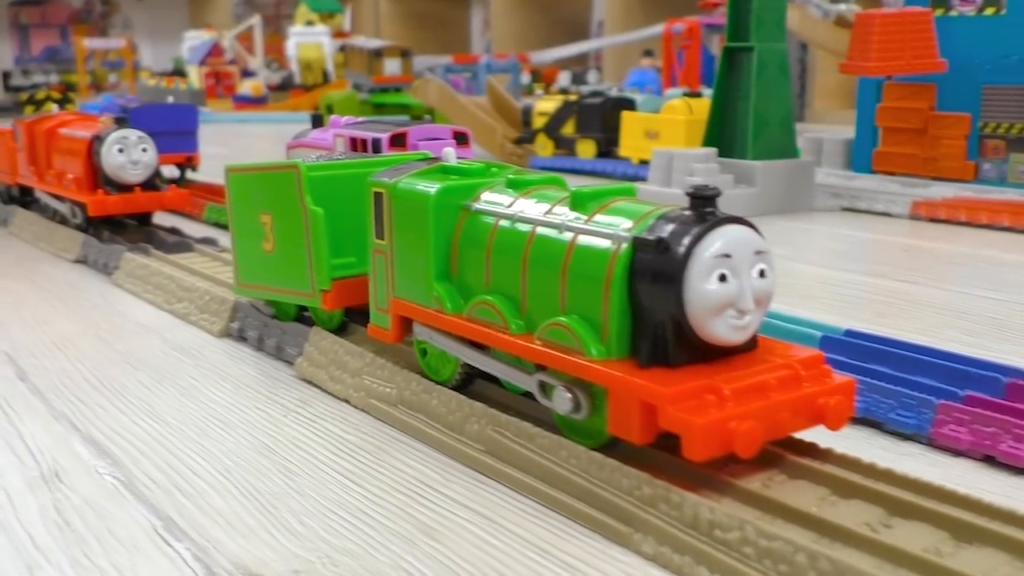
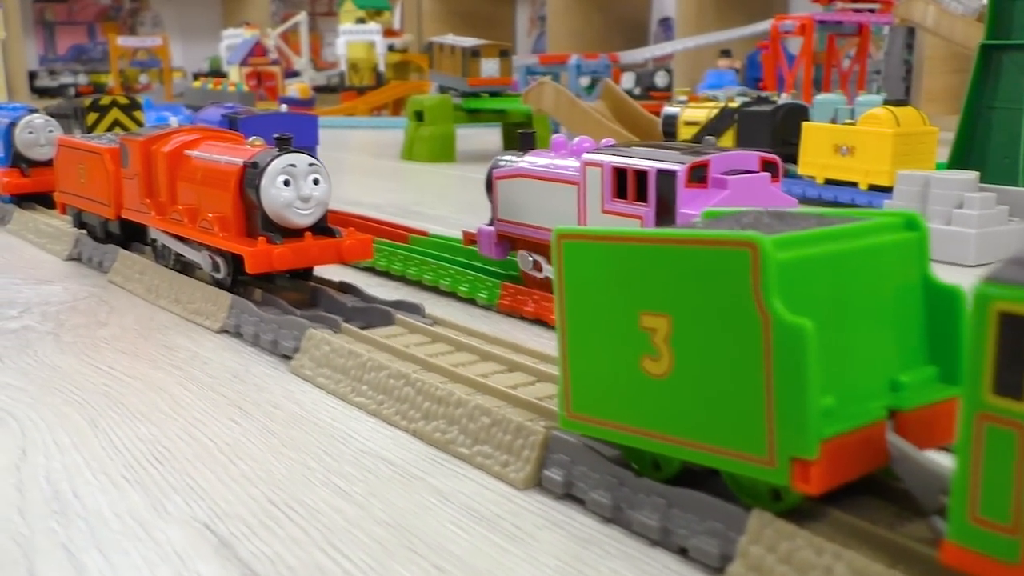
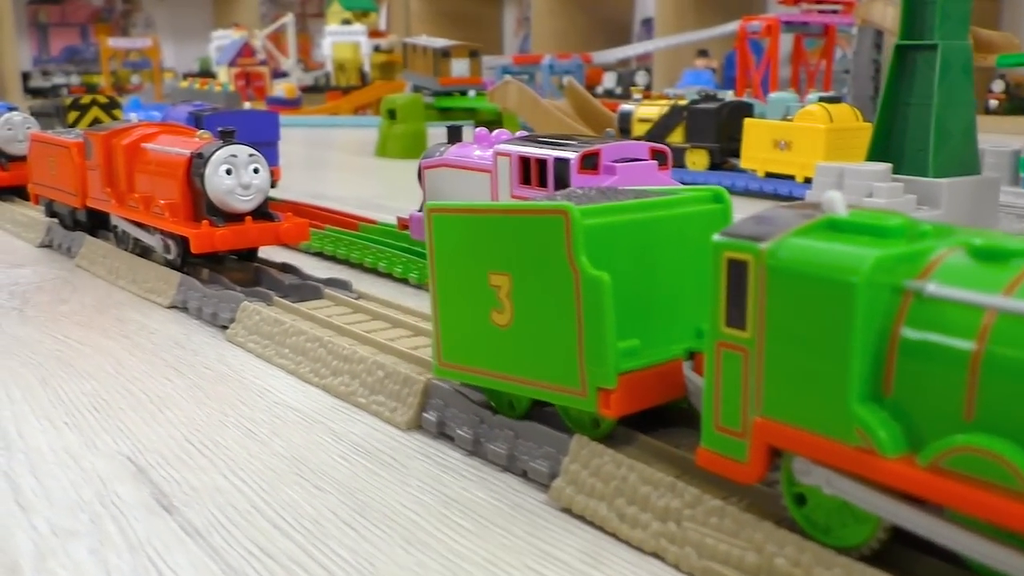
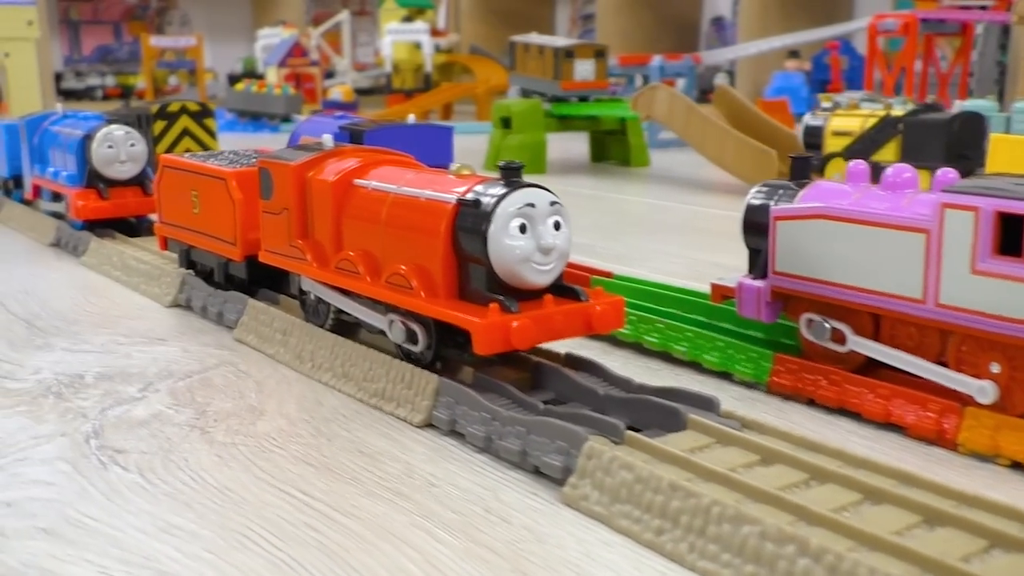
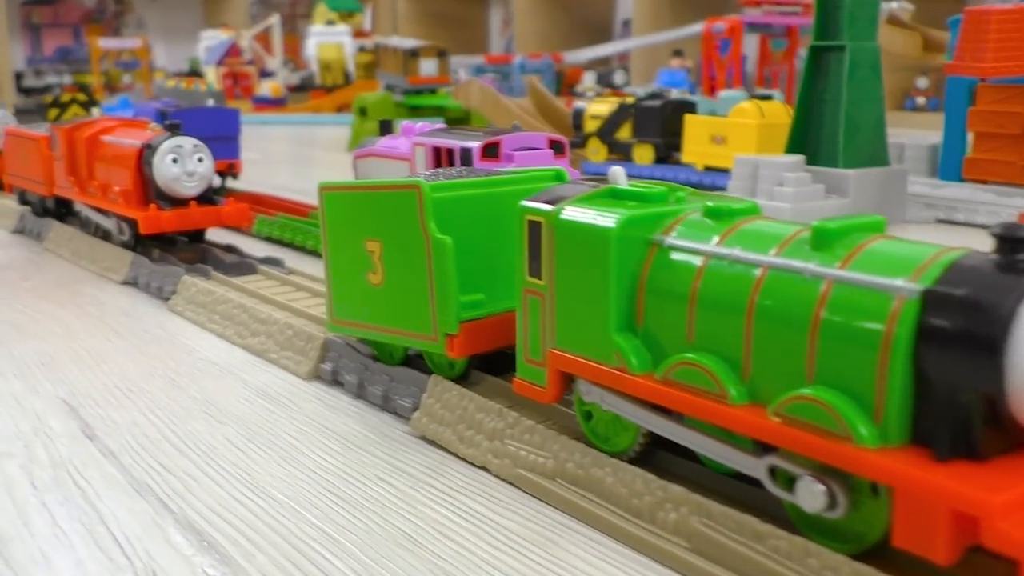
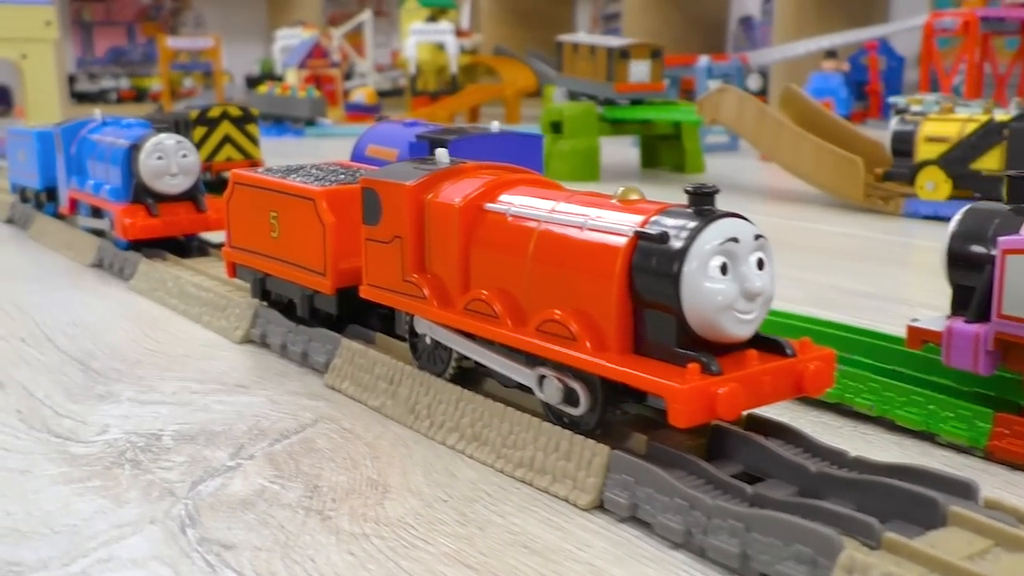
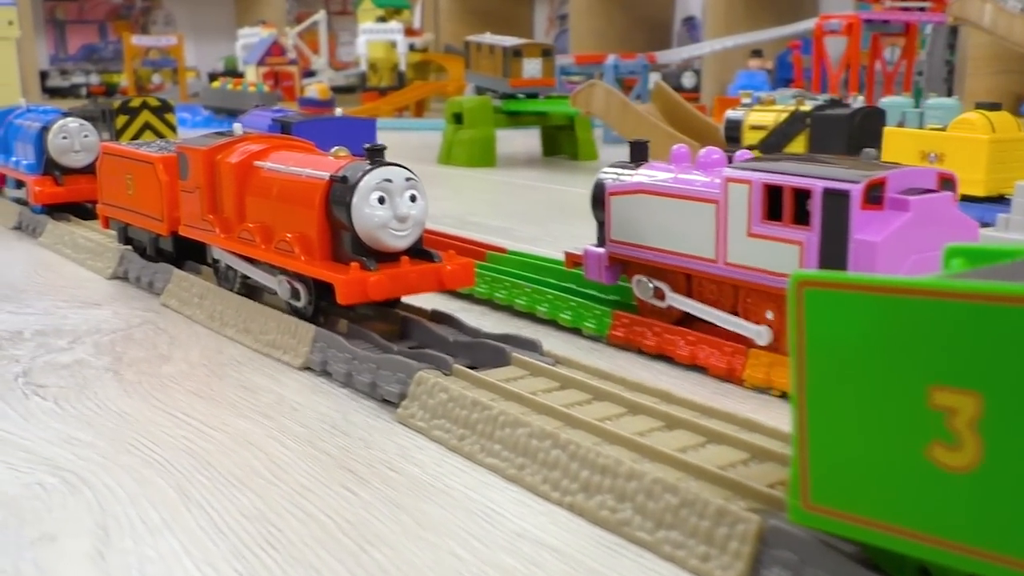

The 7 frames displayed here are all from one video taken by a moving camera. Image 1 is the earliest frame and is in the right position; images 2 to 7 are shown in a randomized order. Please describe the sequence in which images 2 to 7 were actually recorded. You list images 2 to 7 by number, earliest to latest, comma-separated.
5, 3, 2, 7, 4, 6
